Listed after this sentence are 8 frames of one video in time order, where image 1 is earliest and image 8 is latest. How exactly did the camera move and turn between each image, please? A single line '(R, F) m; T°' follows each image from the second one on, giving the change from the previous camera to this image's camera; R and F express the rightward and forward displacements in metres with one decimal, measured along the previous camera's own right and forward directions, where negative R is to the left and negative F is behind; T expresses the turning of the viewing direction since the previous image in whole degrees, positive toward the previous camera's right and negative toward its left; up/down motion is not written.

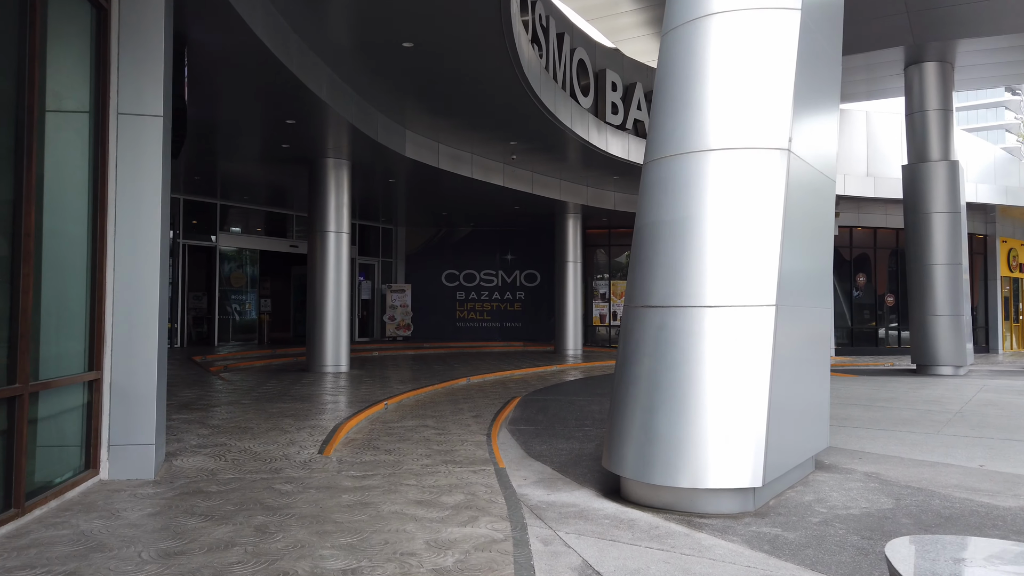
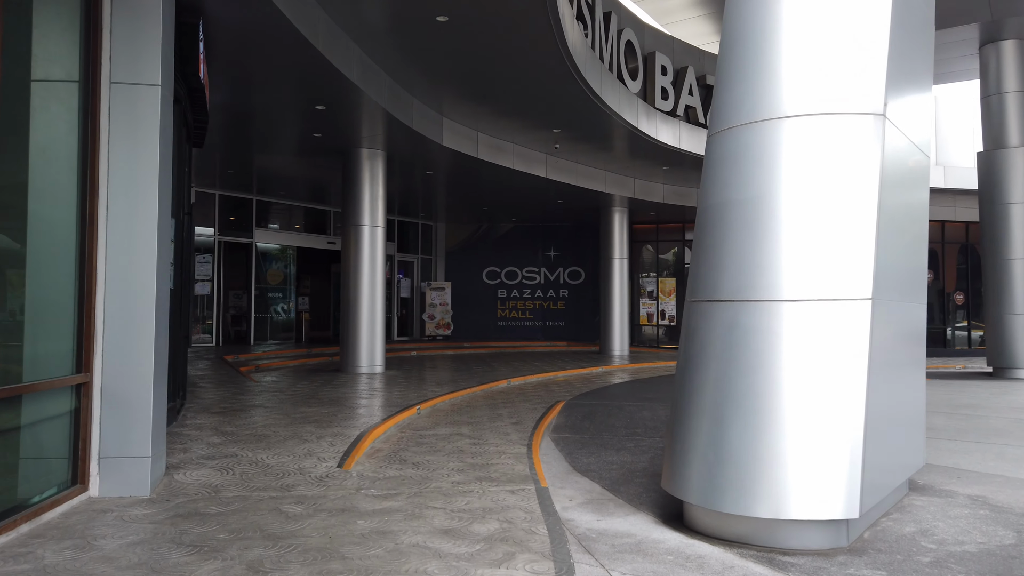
(0.0, +0.7) m; -3°
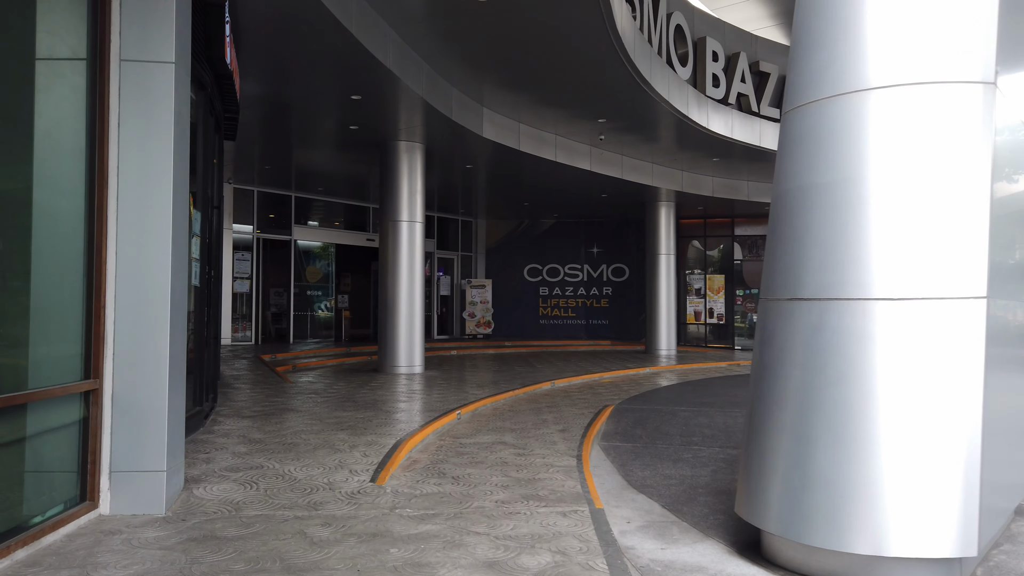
(-0.1, +0.5) m; -3°
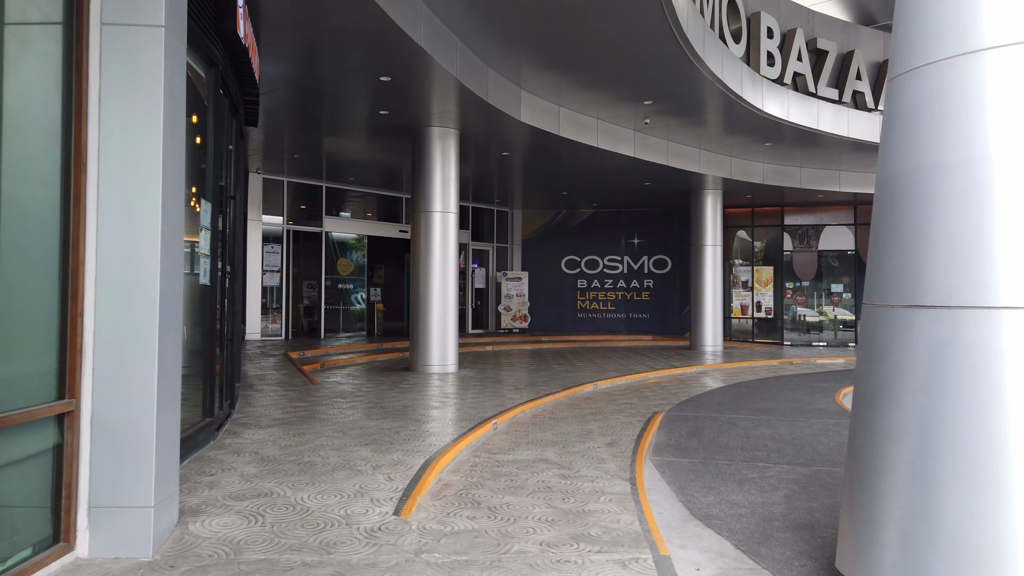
(-0.1, +0.7) m; -3°
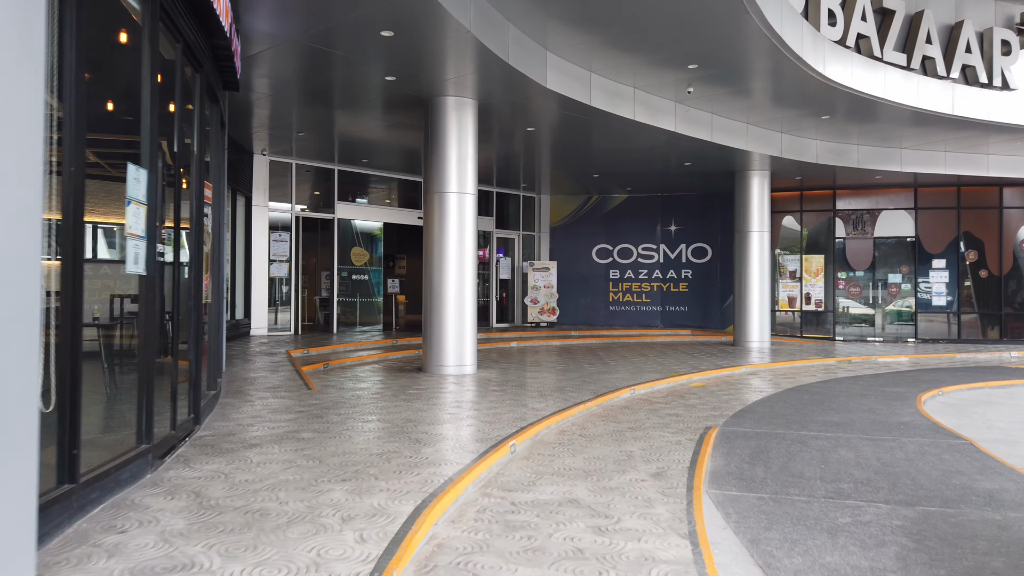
(+0.1, +1.3) m; -2°
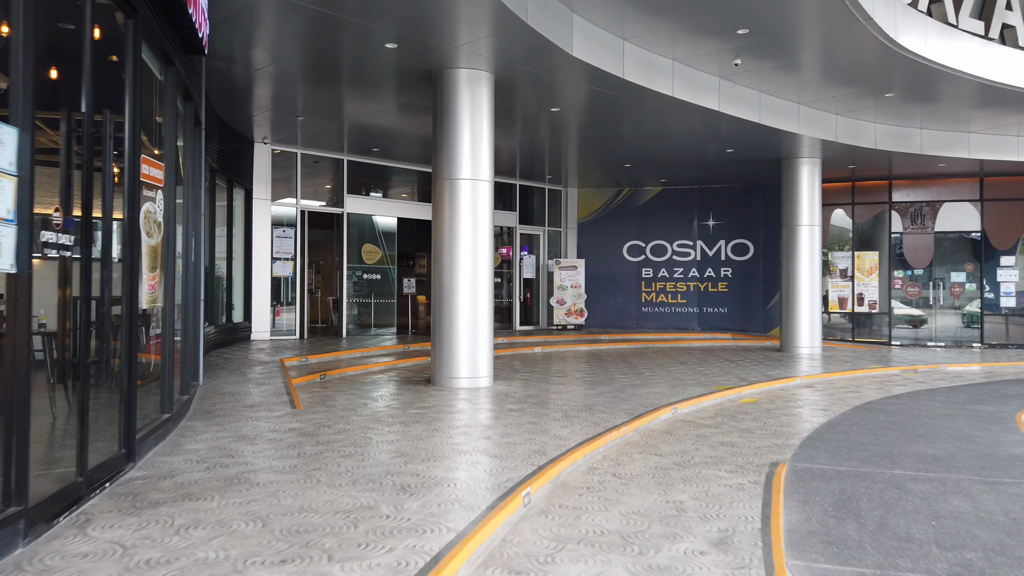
(+0.1, +1.3) m; -2°
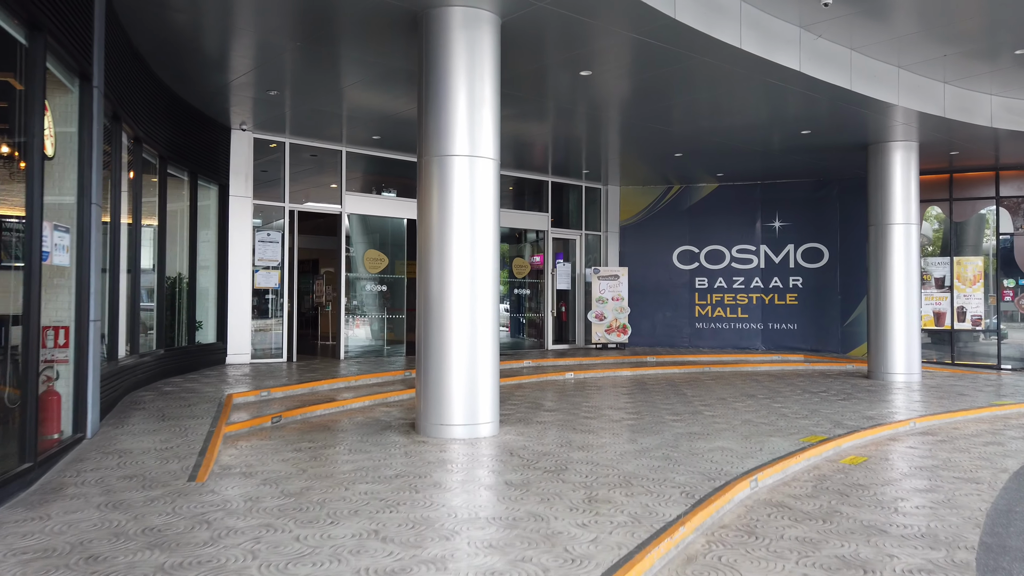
(+0.3, +2.3) m; -4°
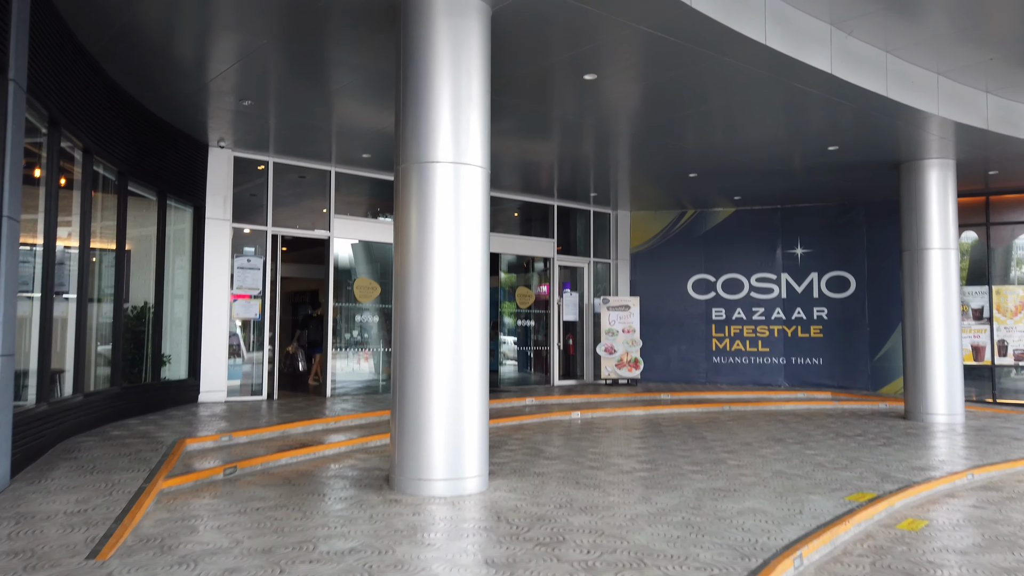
(+0.1, +0.9) m; -1°
